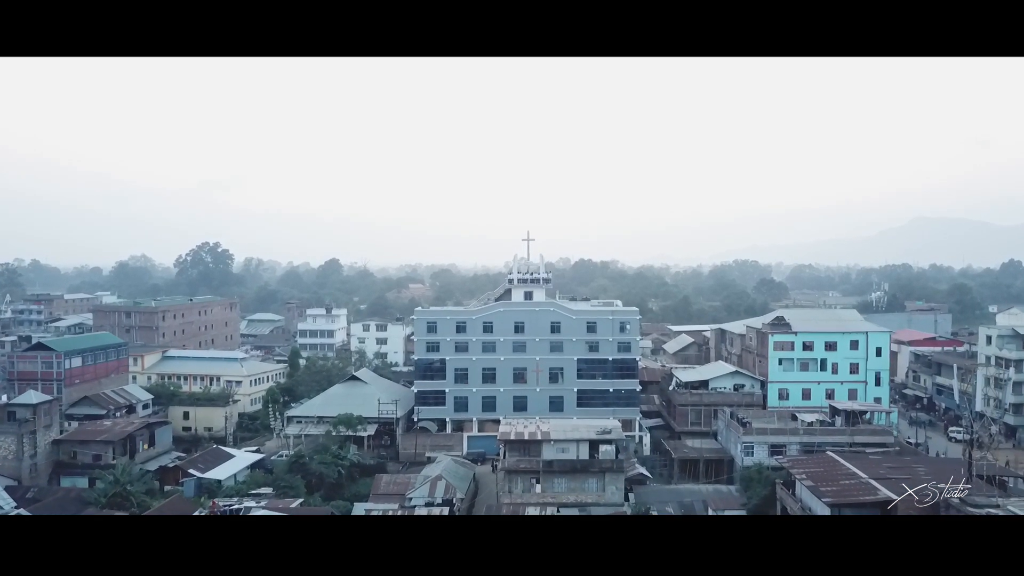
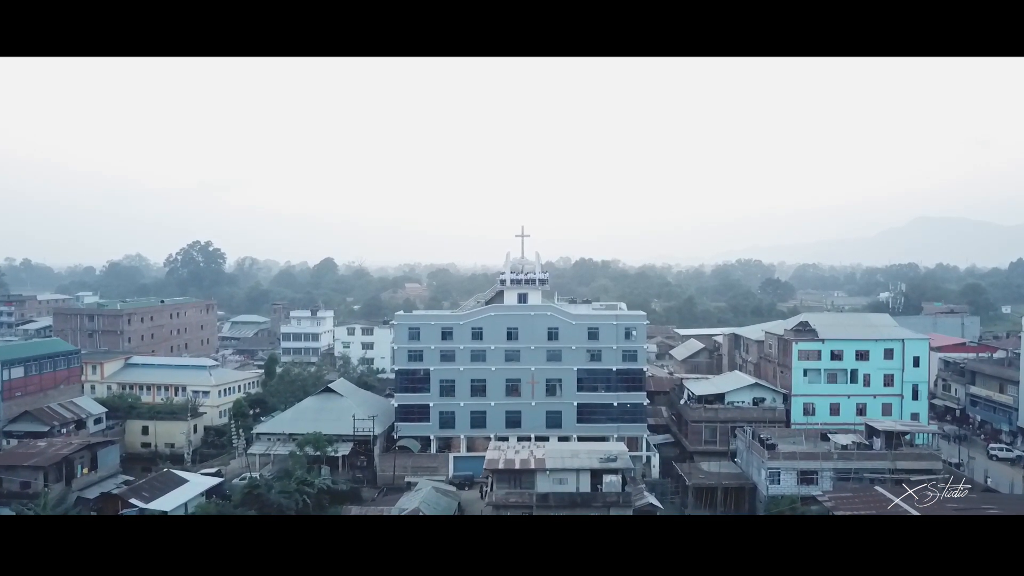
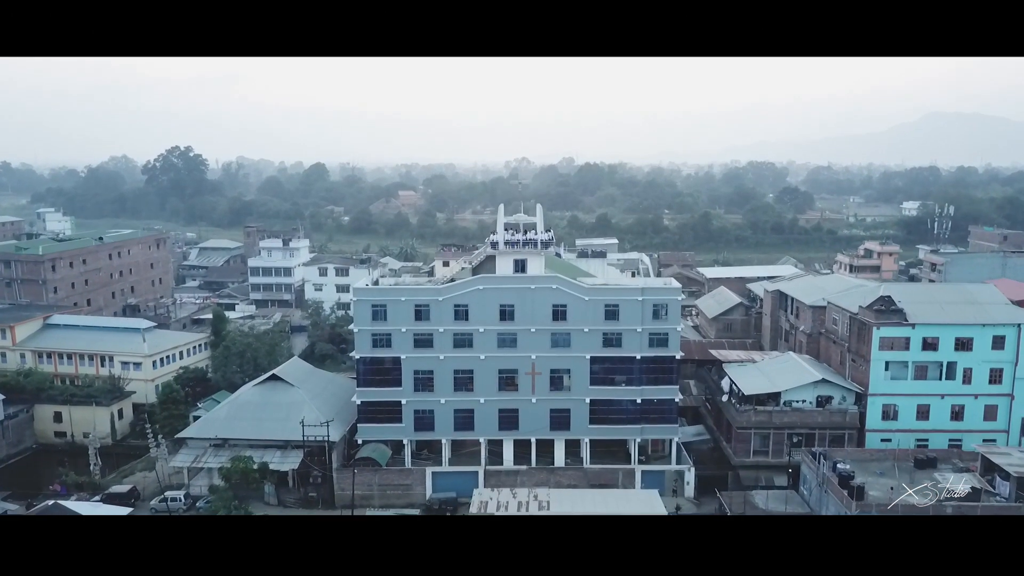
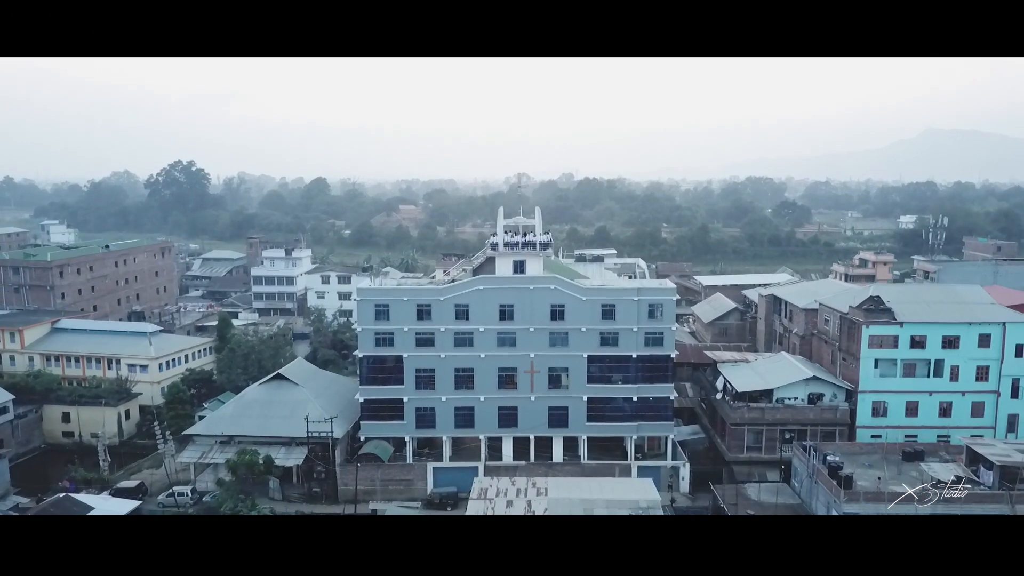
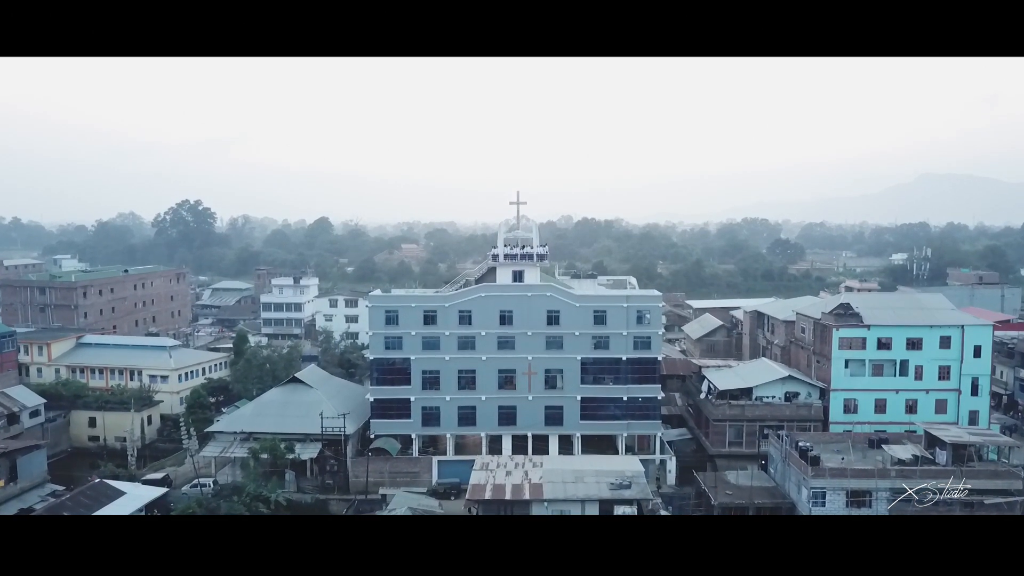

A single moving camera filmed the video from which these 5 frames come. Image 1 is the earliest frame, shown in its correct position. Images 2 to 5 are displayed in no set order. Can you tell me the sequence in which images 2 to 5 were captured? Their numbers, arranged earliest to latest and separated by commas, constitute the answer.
2, 5, 4, 3
